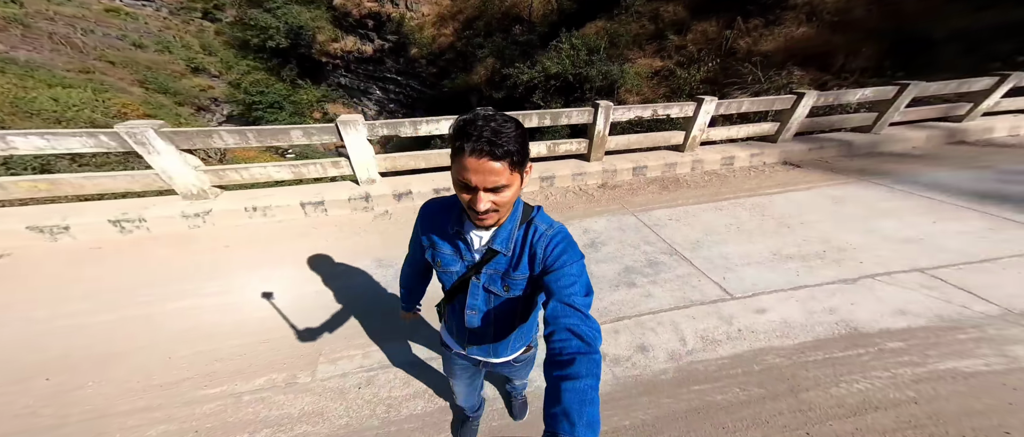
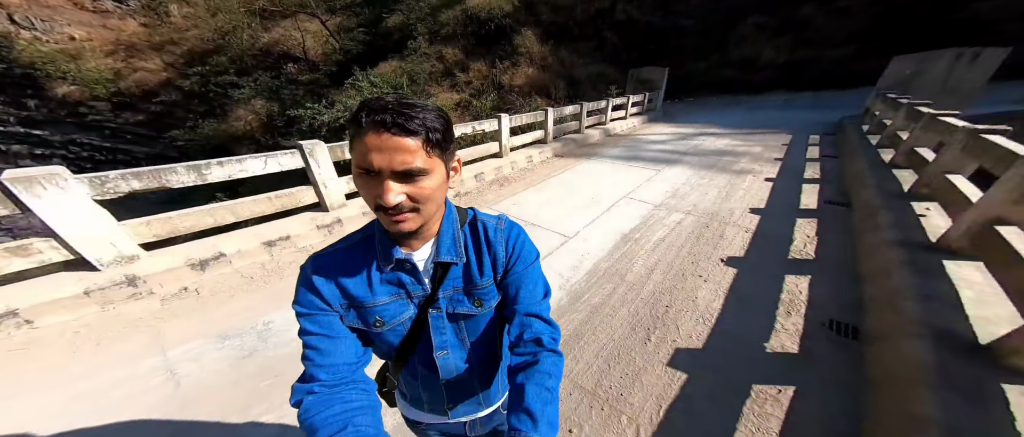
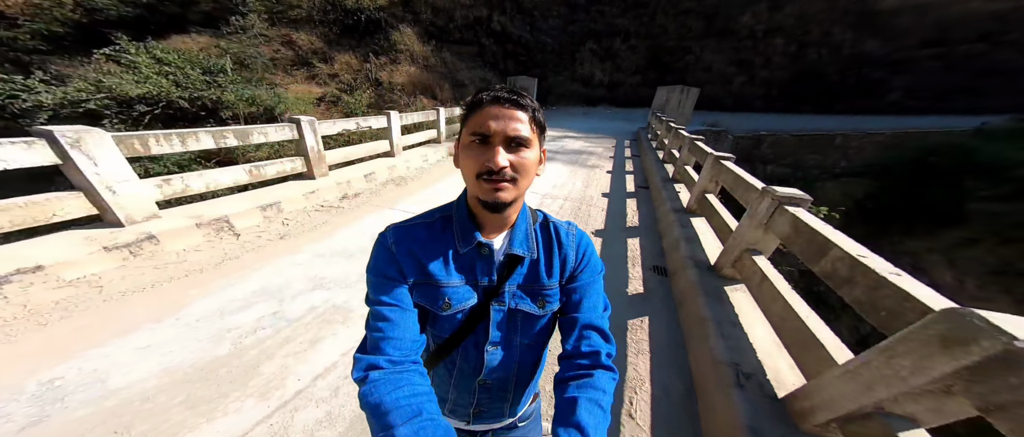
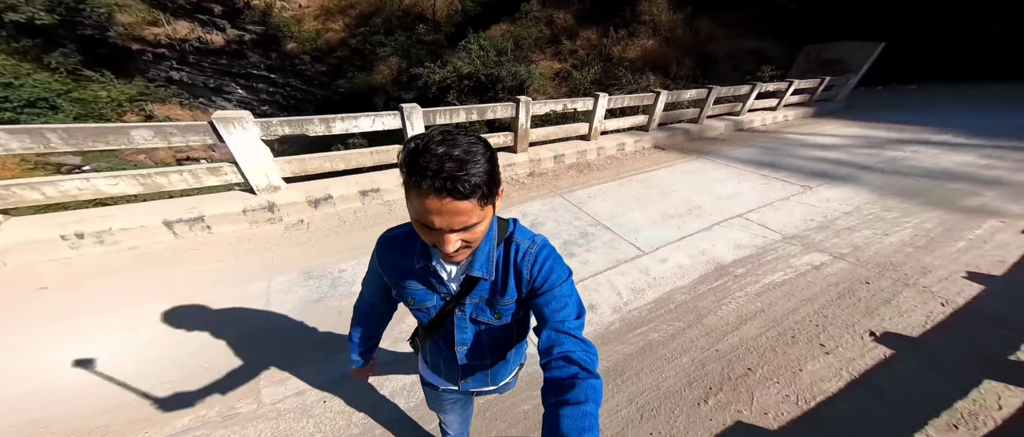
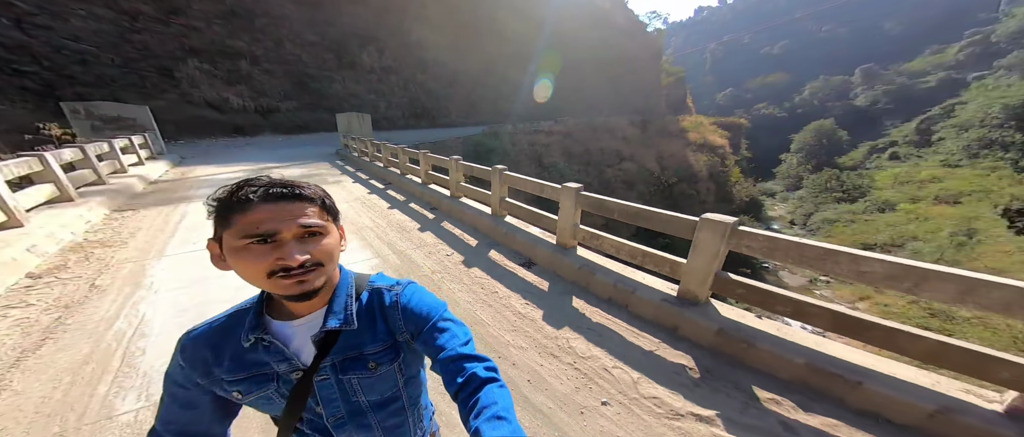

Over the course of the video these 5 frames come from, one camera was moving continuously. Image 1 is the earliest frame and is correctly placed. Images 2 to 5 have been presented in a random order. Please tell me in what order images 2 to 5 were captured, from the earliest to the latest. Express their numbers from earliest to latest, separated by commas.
4, 2, 3, 5
